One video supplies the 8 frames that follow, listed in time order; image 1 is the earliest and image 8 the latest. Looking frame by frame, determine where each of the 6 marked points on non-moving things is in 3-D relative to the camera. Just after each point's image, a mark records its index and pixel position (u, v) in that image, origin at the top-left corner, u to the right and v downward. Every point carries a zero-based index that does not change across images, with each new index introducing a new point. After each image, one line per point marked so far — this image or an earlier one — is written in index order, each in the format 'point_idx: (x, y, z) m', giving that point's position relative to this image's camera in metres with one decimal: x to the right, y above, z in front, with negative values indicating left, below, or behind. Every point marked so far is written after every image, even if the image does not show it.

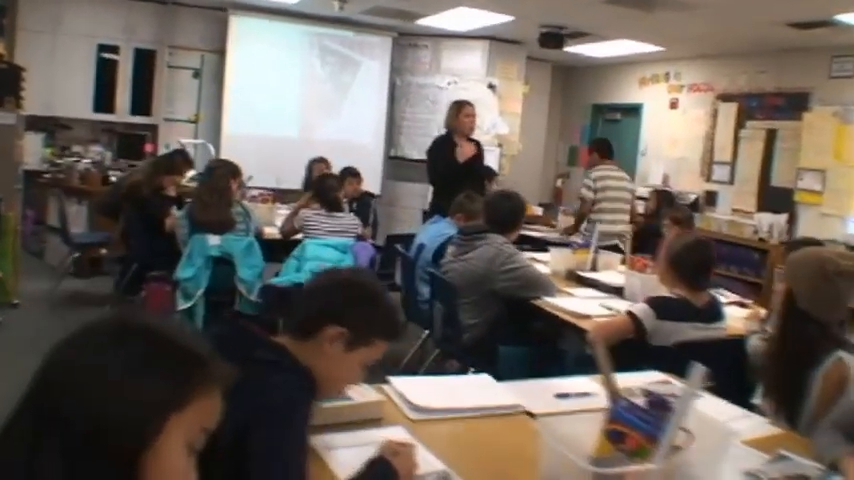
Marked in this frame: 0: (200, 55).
0: (-2.0, +1.6, +8.0) m
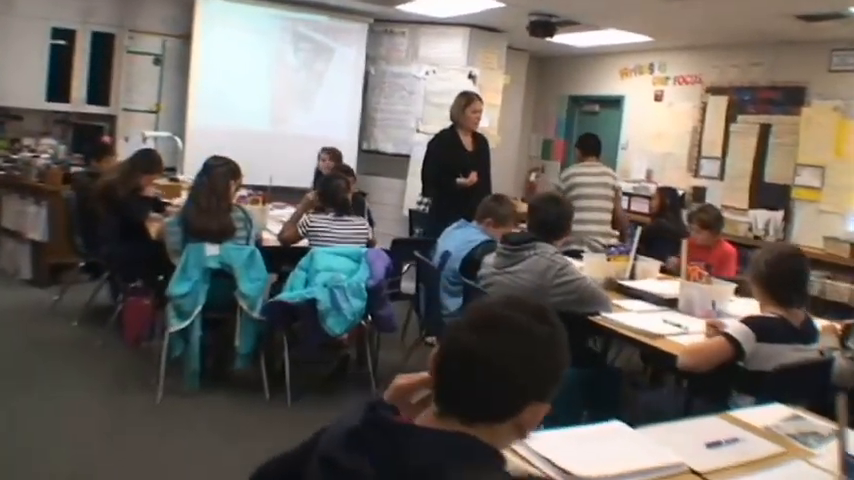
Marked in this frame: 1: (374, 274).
0: (-2.1, +1.6, +7.4) m
1: (-0.2, -0.1, +3.8) m
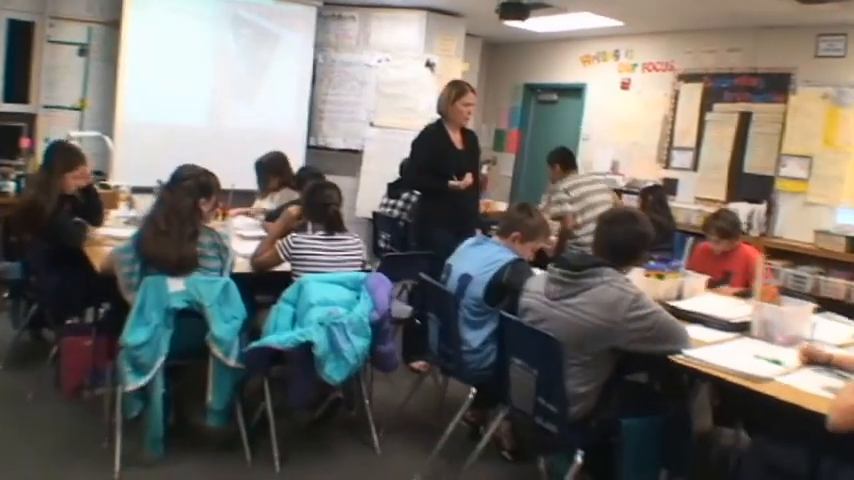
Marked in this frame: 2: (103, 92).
0: (-2.4, +1.5, +6.5) m
1: (-0.2, -0.2, +3.1) m
2: (-2.3, +1.0, +6.7) m
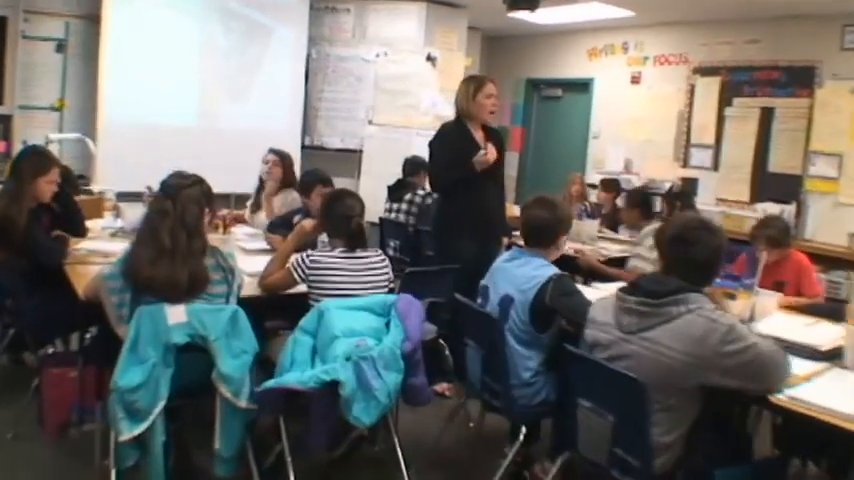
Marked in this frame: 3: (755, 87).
0: (-2.3, +1.4, +6.1) m
1: (0.0, -0.3, +2.6) m
2: (-2.3, +1.0, +6.2) m
3: (+2.5, +1.1, +7.1) m
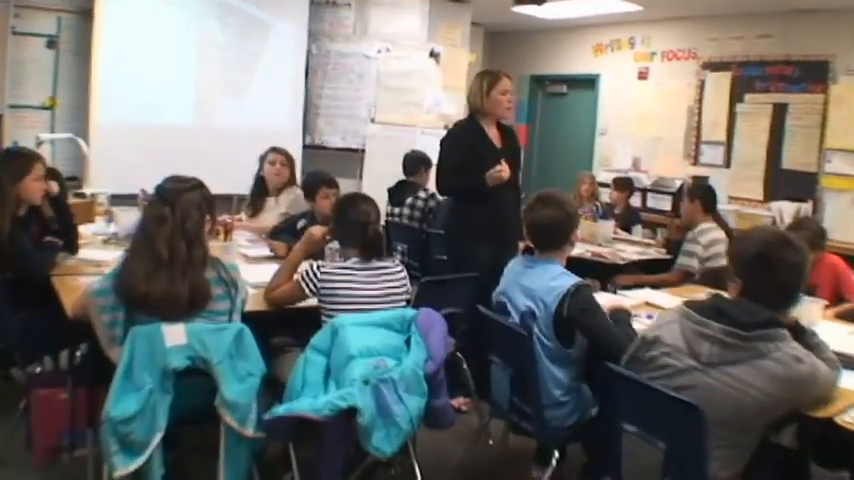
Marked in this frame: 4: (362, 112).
0: (-2.3, +1.4, +5.8) m
1: (0.0, -0.3, +2.4) m
2: (-2.2, +0.9, +6.0) m
3: (+2.5, +1.1, +6.8) m
4: (-0.5, +0.9, +6.8) m
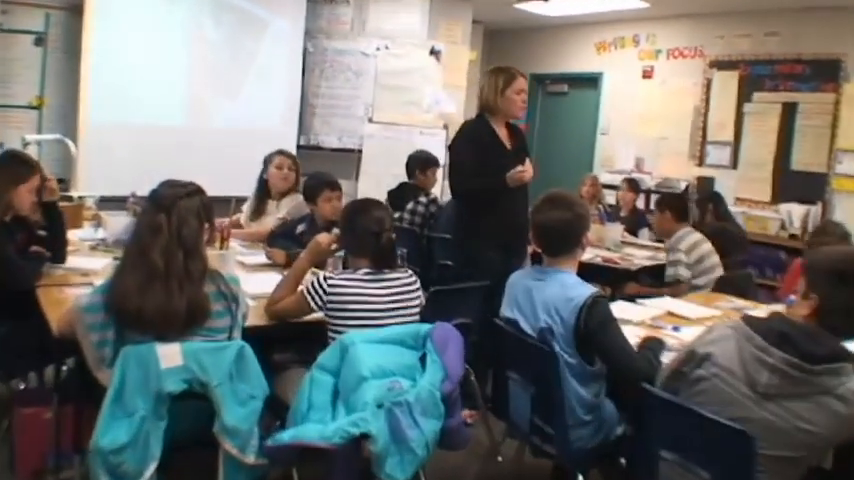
0: (-2.3, +1.3, +5.6) m
1: (+0.1, -0.3, +2.2) m
2: (-2.2, +0.9, +5.7) m
3: (+2.5, +1.1, +6.7) m
4: (-0.5, +0.9, +6.6) m
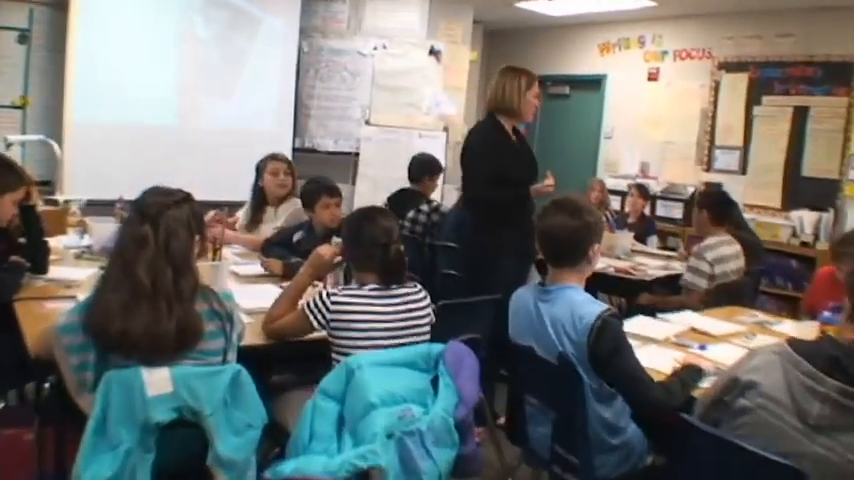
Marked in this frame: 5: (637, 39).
0: (-2.3, +1.3, +5.4) m
1: (+0.1, -0.3, +2.0) m
2: (-2.2, +0.9, +5.5) m
3: (+2.5, +1.1, +6.5) m
4: (-0.5, +0.9, +6.4) m
5: (+1.7, +1.6, +7.6) m
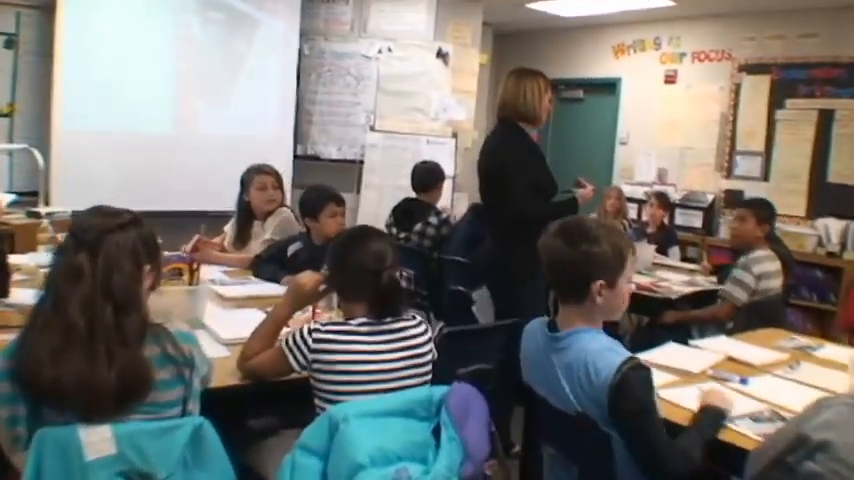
0: (-2.2, +1.2, +5.1) m
1: (+0.1, -0.4, +1.7) m
2: (-2.2, +0.8, +5.3) m
3: (+2.5, +1.0, +6.2) m
4: (-0.4, +0.8, +6.1) m
5: (+1.7, +1.5, +7.2) m
